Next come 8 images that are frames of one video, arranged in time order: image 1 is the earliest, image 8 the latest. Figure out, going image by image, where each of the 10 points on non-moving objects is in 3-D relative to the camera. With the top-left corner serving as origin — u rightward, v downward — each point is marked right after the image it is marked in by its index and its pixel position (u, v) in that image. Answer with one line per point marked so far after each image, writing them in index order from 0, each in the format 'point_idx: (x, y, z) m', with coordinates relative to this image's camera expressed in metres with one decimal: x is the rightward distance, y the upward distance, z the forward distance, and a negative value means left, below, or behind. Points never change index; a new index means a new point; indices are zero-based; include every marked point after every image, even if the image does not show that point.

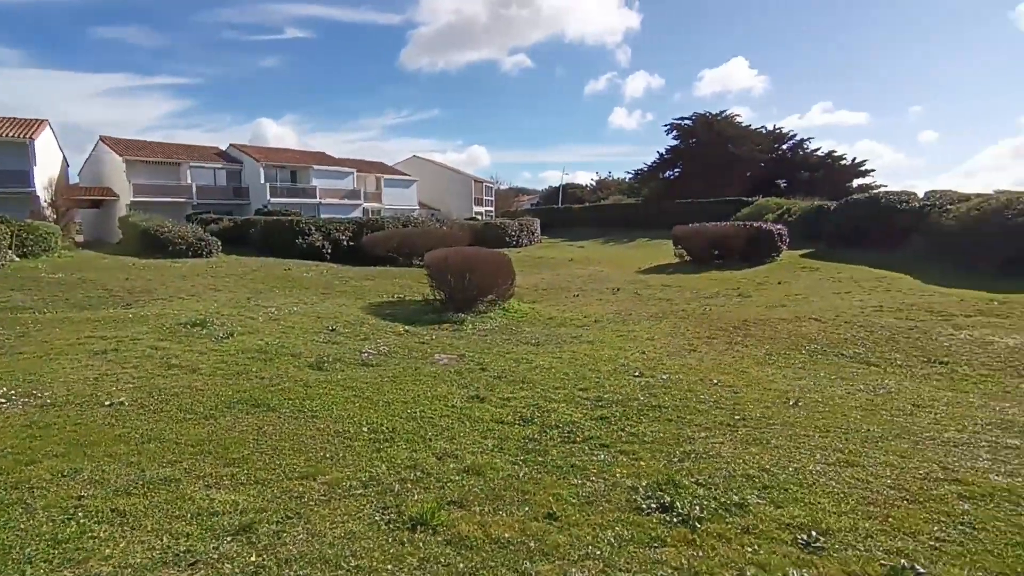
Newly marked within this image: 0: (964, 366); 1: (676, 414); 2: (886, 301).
0: (+9.4, -1.6, +12.0) m
1: (+2.3, -1.8, +8.3) m
2: (+12.0, -0.4, +18.5) m
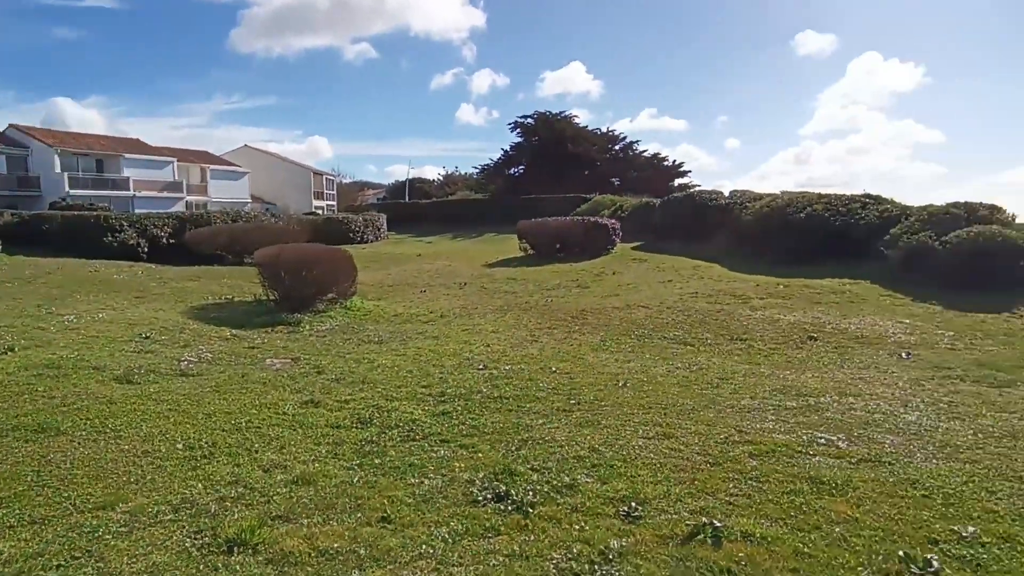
0: (+5.9, -1.3, +13.9) m
1: (+0.1, -1.7, +8.5) m
2: (+6.9, 0.0, +20.8) m
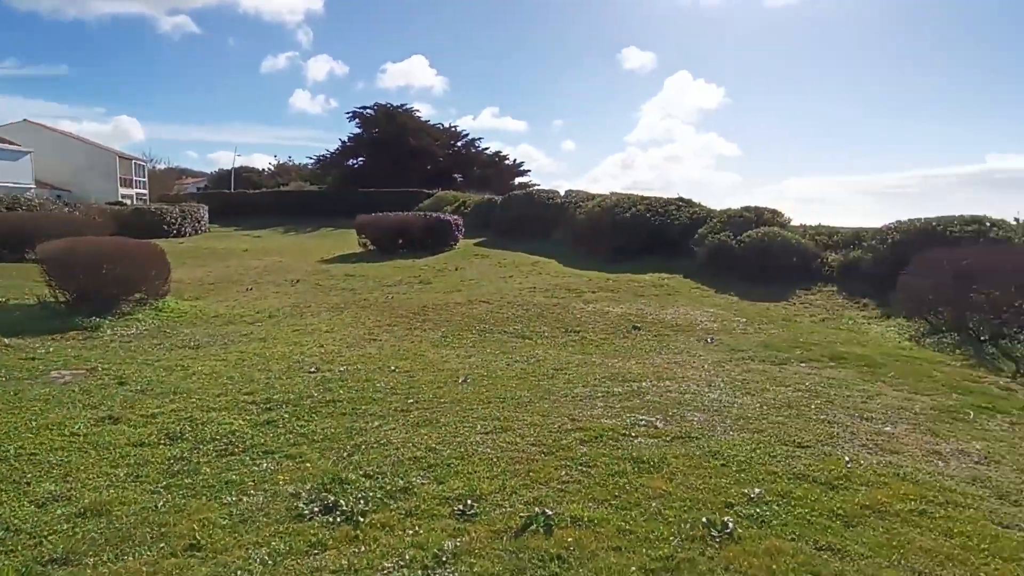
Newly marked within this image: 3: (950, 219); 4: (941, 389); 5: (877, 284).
0: (+2.0, -1.1, +14.8) m
1: (-2.3, -1.7, +8.1) m
2: (+1.1, +0.2, +21.7) m
3: (+14.4, +2.3, +18.9) m
4: (+7.0, -1.6, +9.4) m
5: (+12.5, +0.2, +19.8) m
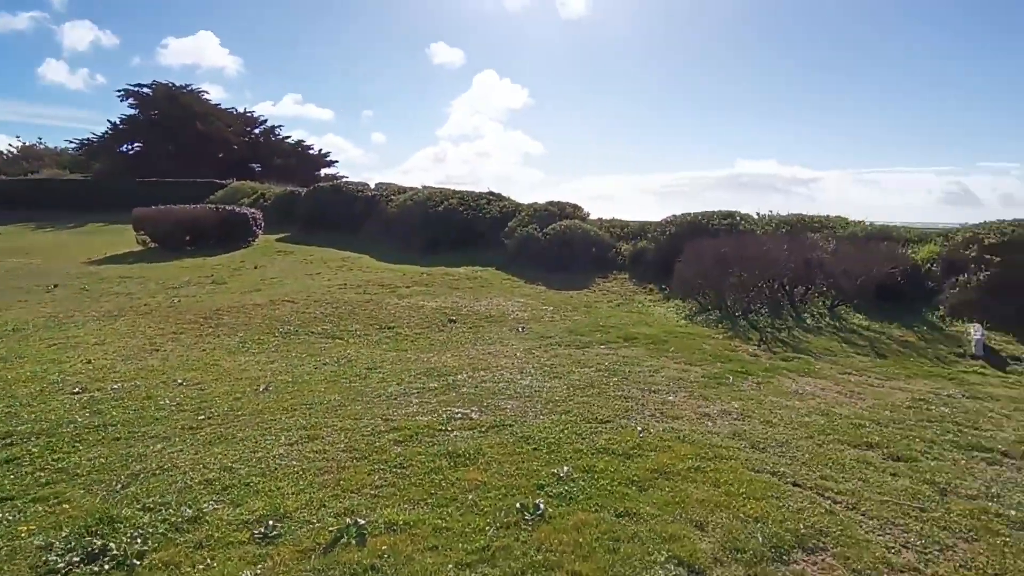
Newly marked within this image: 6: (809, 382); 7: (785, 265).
0: (-2.7, -1.0, +14.5) m
1: (-4.6, -1.7, +6.8) m
2: (-5.8, +0.3, +20.8) m
3: (+7.7, +2.9, +22.2) m
4: (+3.7, -1.4, +11.0) m
5: (+5.7, +0.7, +22.5) m
6: (+5.0, -1.6, +9.6) m
7: (+7.5, +0.6, +15.7) m
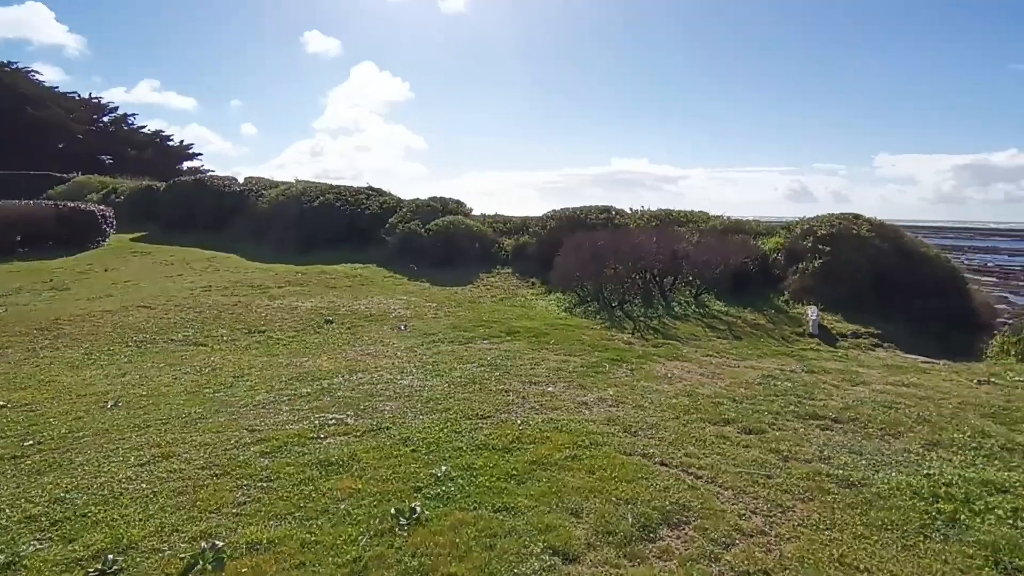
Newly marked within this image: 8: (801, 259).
0: (-5.5, -1.0, +13.6) m
1: (-6.0, -1.8, +5.7) m
2: (-9.8, +0.2, +19.2) m
3: (+3.1, +3.2, +23.2) m
4: (+1.5, -1.2, +11.4) m
5: (+1.1, +1.0, +23.1) m
6: (+3.0, -1.4, +10.3) m
7: (+4.2, +0.9, +16.8) m
8: (+8.4, +0.8, +16.6) m
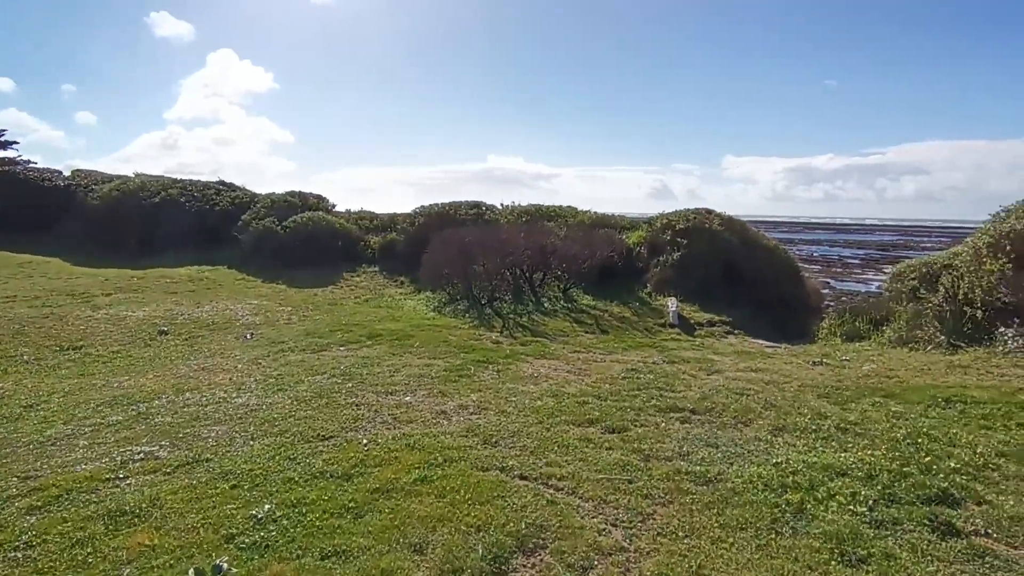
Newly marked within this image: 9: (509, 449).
0: (-8.5, -1.2, +11.5) m
1: (-7.2, -2.0, +3.7) m
2: (-13.9, 0.0, +16.1) m
3: (-2.1, +3.3, +22.6) m
4: (-1.1, -1.2, +10.8) m
5: (-3.9, +1.0, +22.1) m
6: (+0.6, -1.3, +10.0) m
7: (+0.3, +1.0, +16.6) m
8: (+4.5, +1.1, +17.3) m
9: (0.0, -1.7, +6.0) m
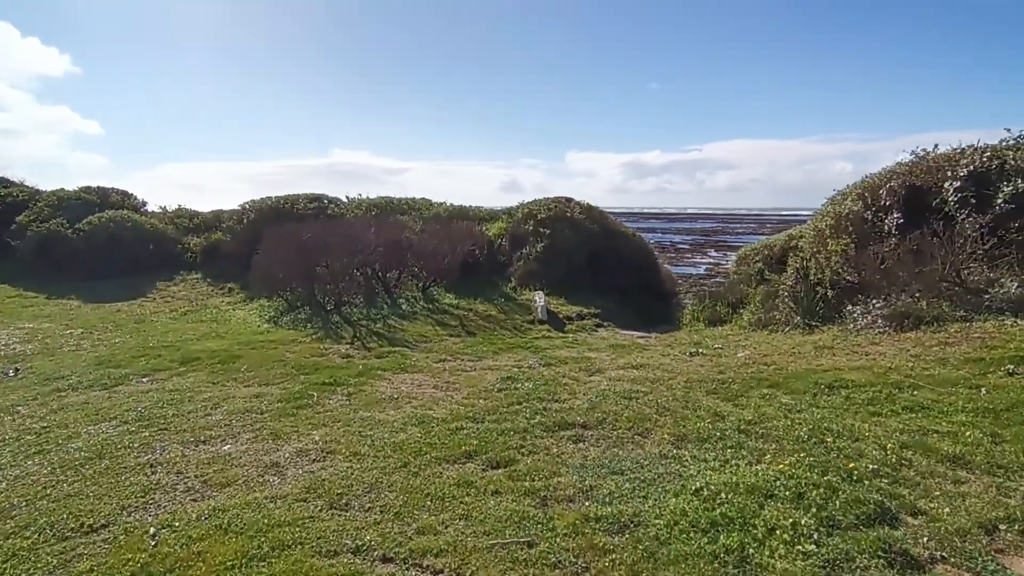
0: (-10.7, -1.7, +7.8) m
1: (-7.5, -2.5, +0.5) m
2: (-17.1, -0.8, +10.9) m
3: (-7.5, +3.1, +20.0) m
4: (-3.4, -1.3, +8.9) m
5: (-9.1, +0.8, +19.1) m
6: (-1.6, -1.4, +8.6) m
7: (-3.5, +1.0, +14.8) m
8: (+0.3, +1.3, +16.5) m
9: (-1.1, -1.8, +4.5) m
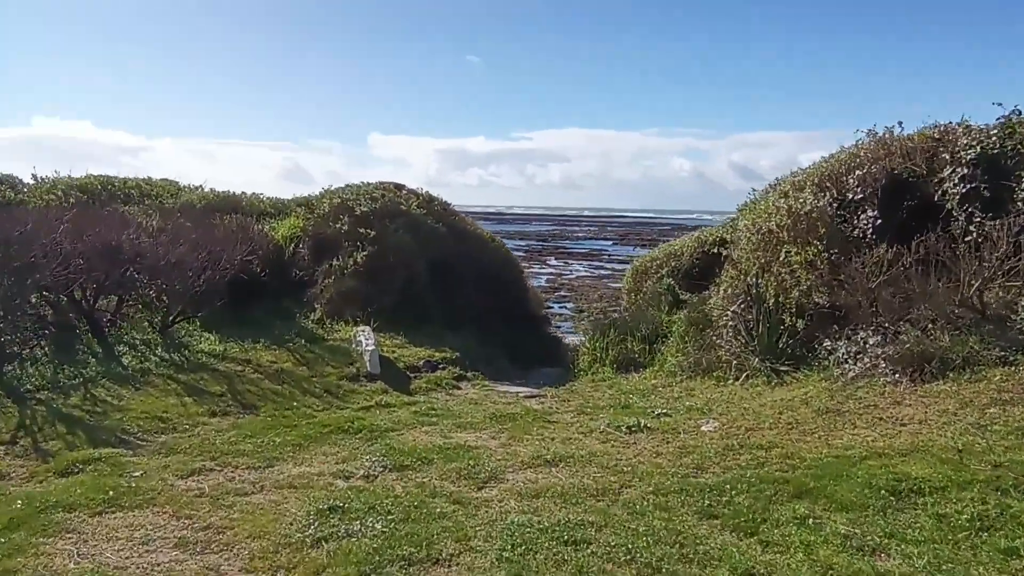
0: (-11.1, -2.7, +0.1) m
1: (-5.5, -3.4, -5.6) m
2: (-18.2, -2.1, +0.7) m
3: (-12.6, +2.4, +12.5) m
4: (-4.7, -1.9, +3.7) m
5: (-13.6, 0.0, +11.2) m
6: (-2.8, -1.9, +4.0) m
7: (-6.9, +0.4, +9.1) m
8: (-4.0, +0.9, +12.0) m
9: (-1.0, -2.3, +0.3) m
